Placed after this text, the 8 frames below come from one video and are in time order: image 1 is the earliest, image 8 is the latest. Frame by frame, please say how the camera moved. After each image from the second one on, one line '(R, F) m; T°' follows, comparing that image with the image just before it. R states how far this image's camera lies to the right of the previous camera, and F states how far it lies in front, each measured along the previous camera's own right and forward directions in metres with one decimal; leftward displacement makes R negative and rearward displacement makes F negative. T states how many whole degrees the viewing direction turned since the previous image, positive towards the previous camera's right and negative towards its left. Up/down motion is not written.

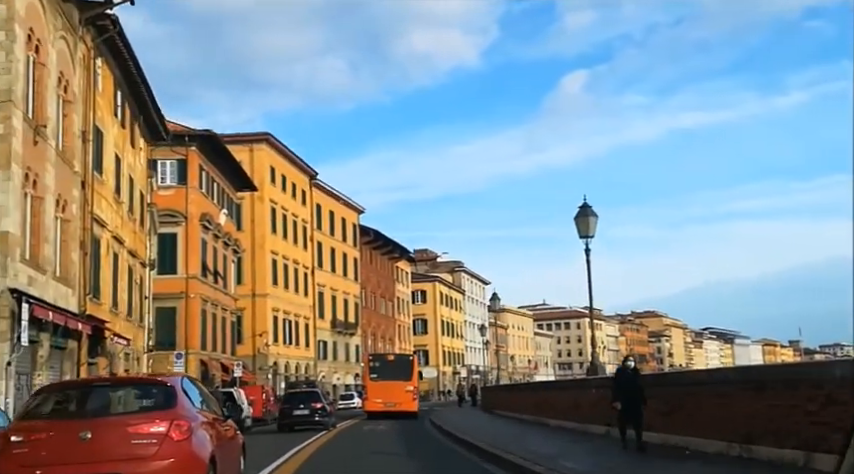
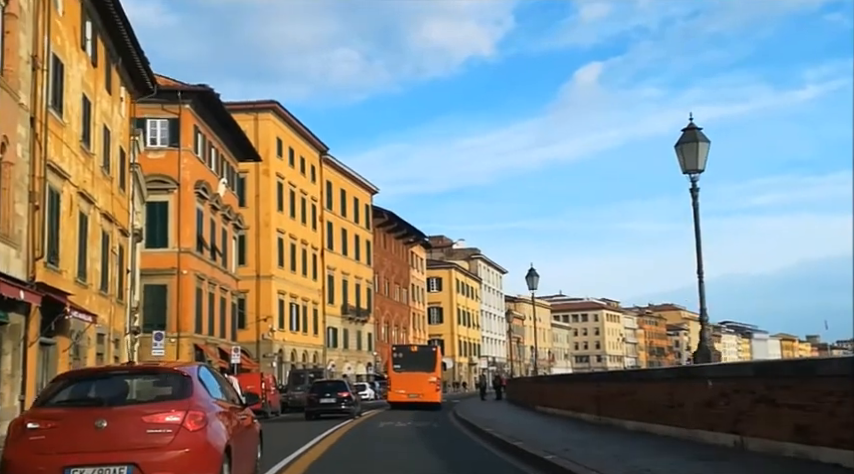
(0.0, +0.6) m; -1°
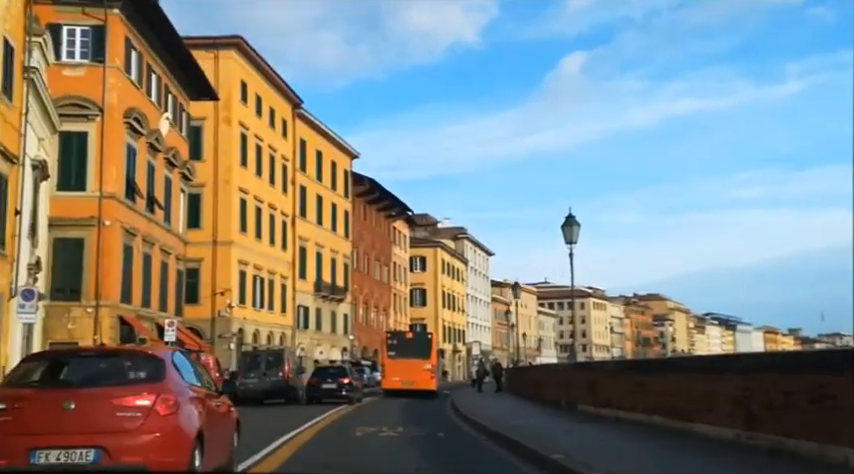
(0.0, +1.7) m; +1°
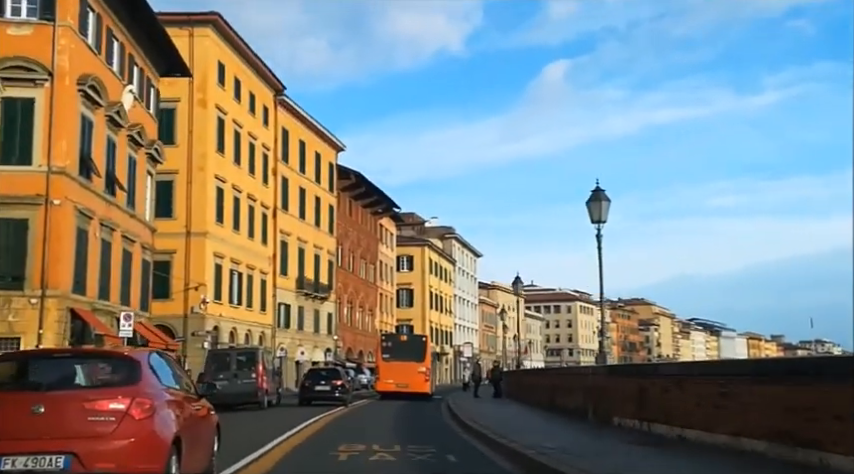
(-0.1, +0.9) m; +1°
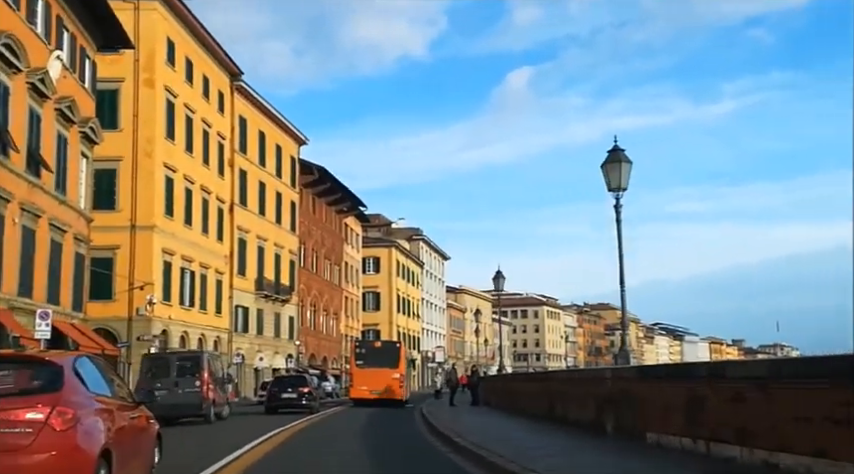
(-0.1, +1.0) m; +2°
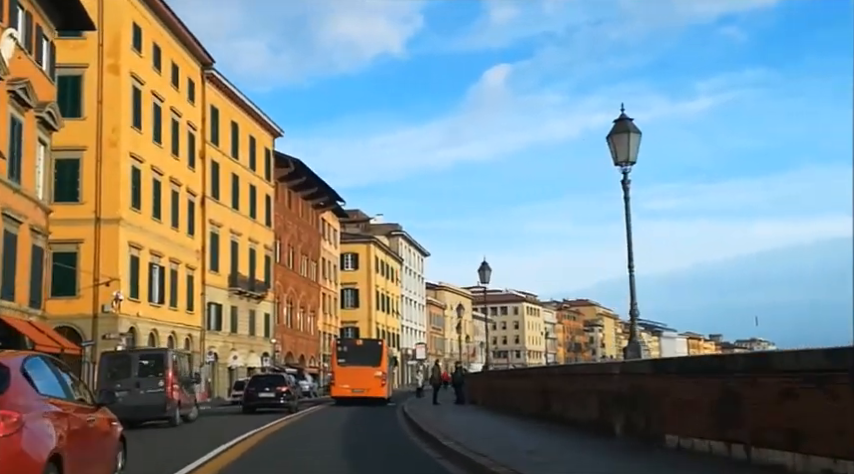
(0.0, +0.5) m; +1°
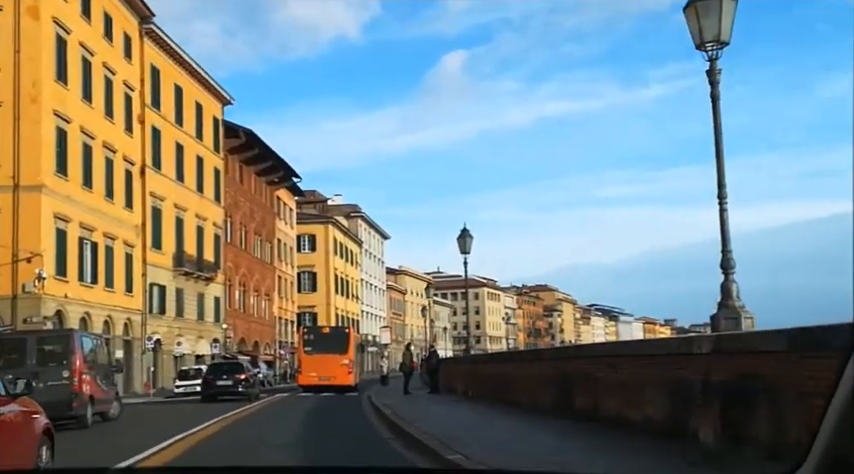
(-0.1, +1.1) m; +2°
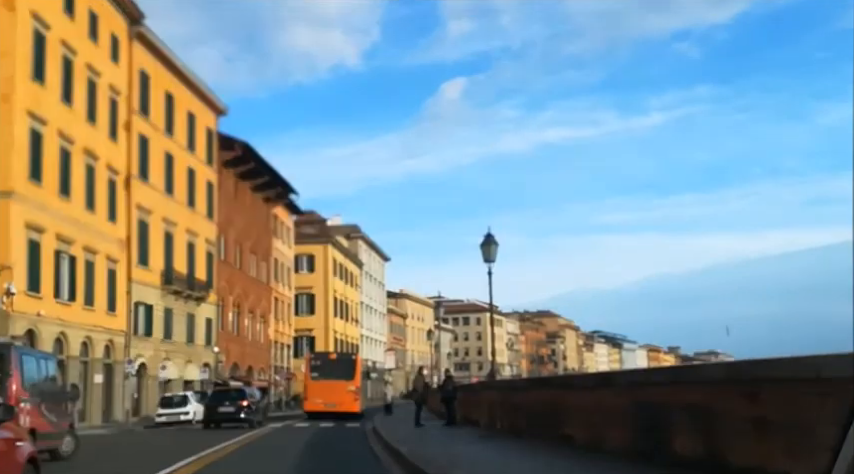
(0.0, +0.8) m; 0°
